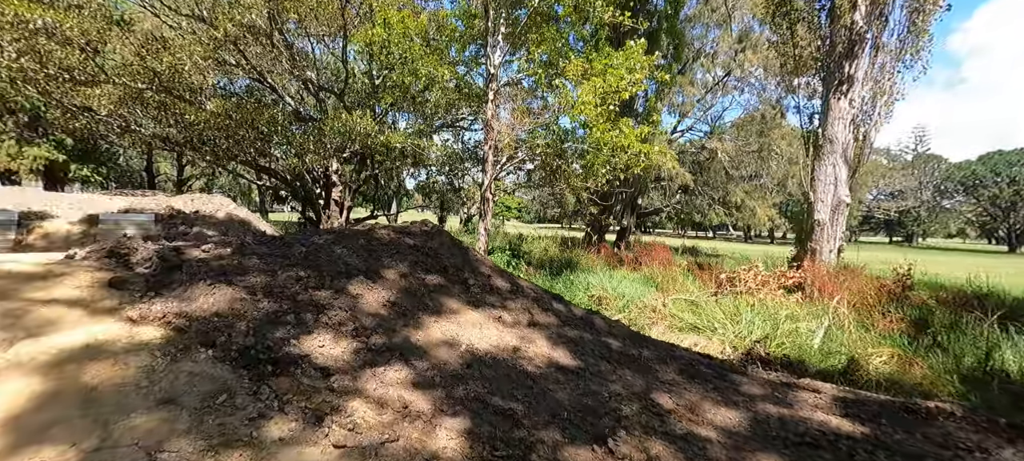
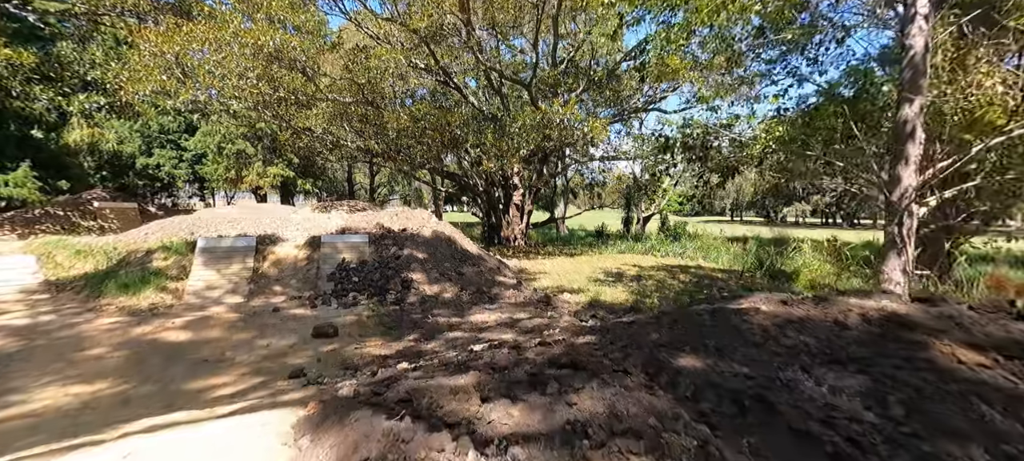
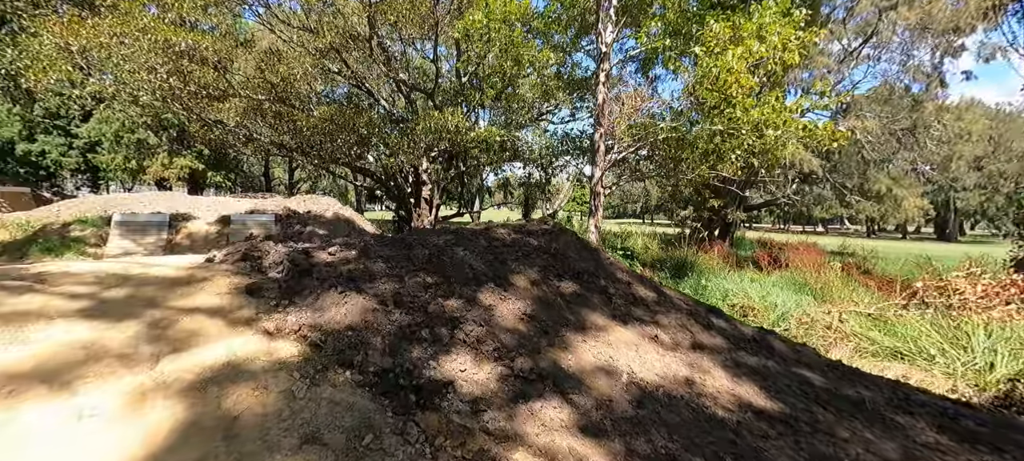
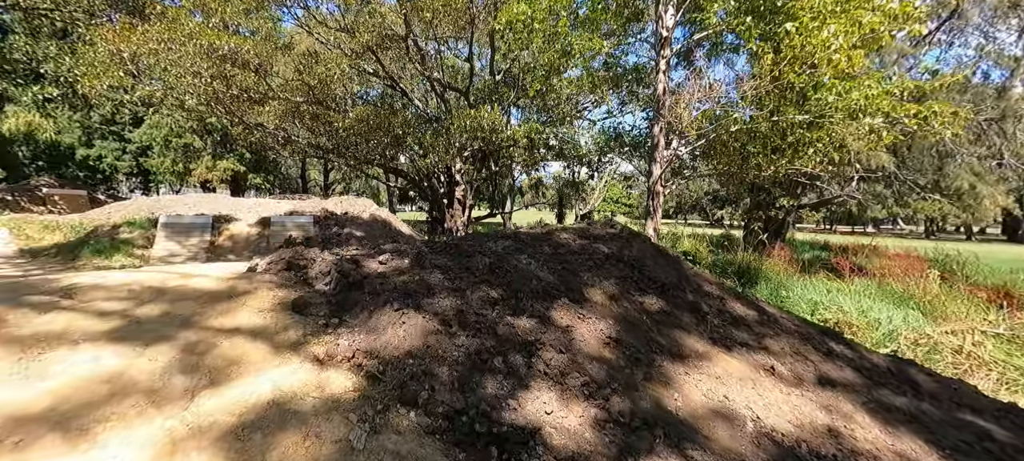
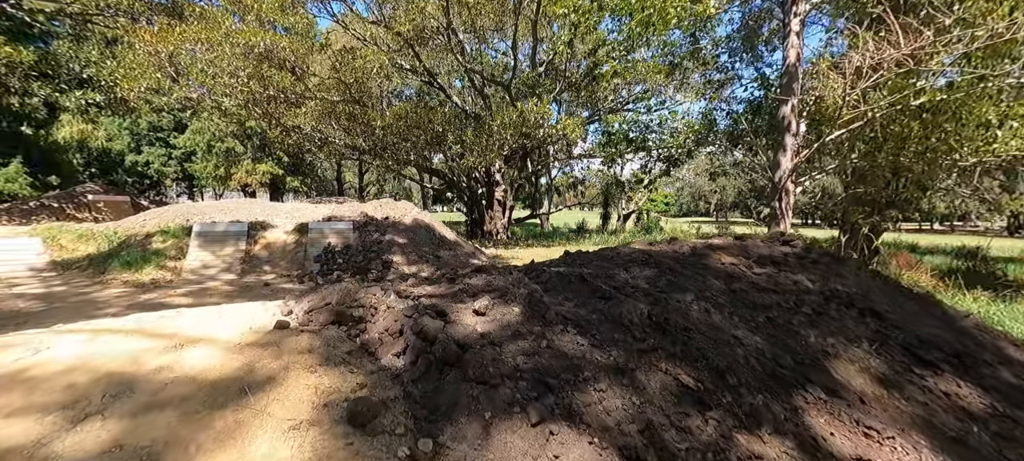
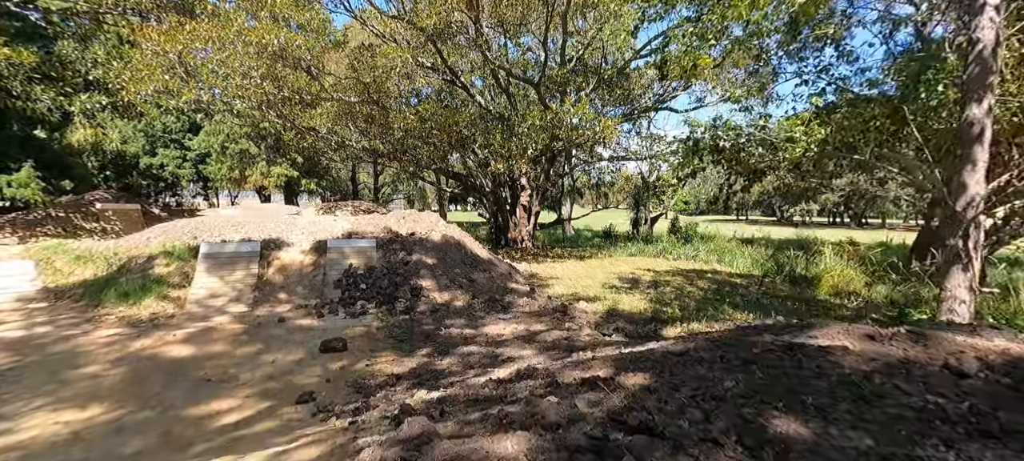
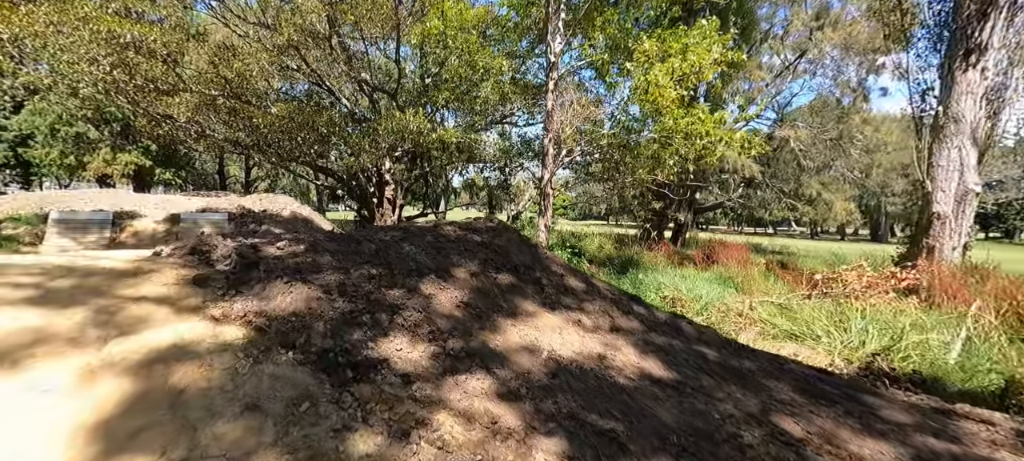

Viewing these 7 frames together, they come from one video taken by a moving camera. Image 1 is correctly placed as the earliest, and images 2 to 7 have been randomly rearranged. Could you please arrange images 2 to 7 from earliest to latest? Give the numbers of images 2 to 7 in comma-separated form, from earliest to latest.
7, 3, 4, 5, 2, 6
